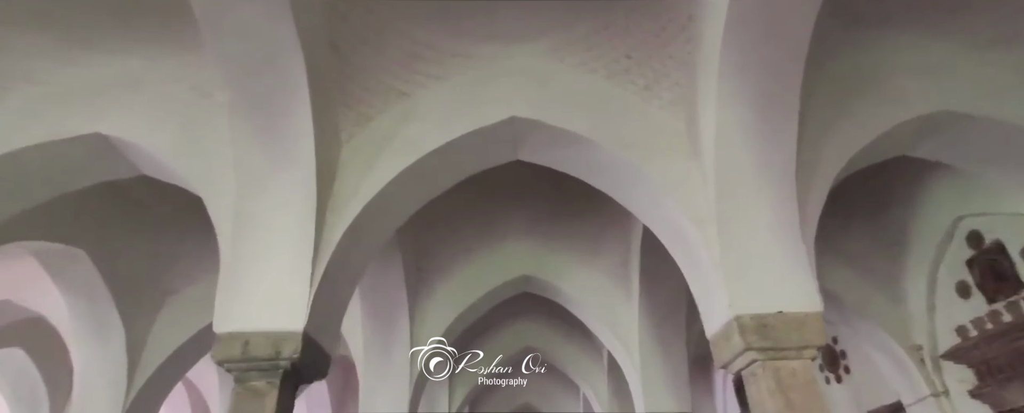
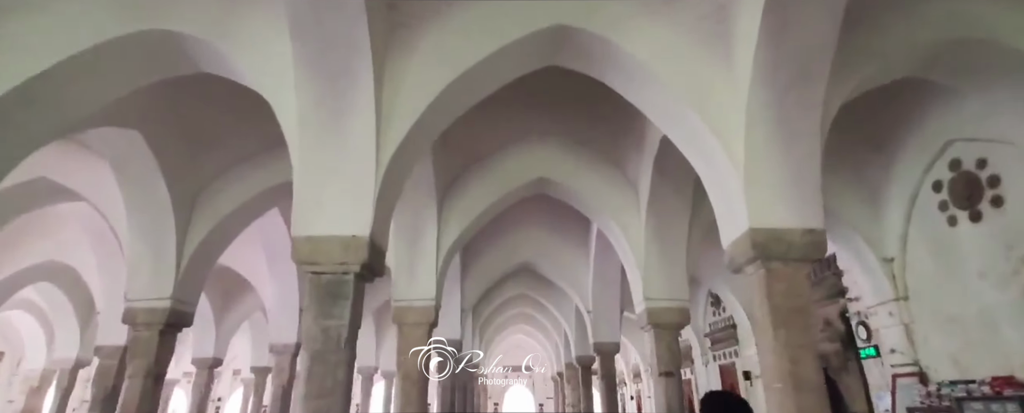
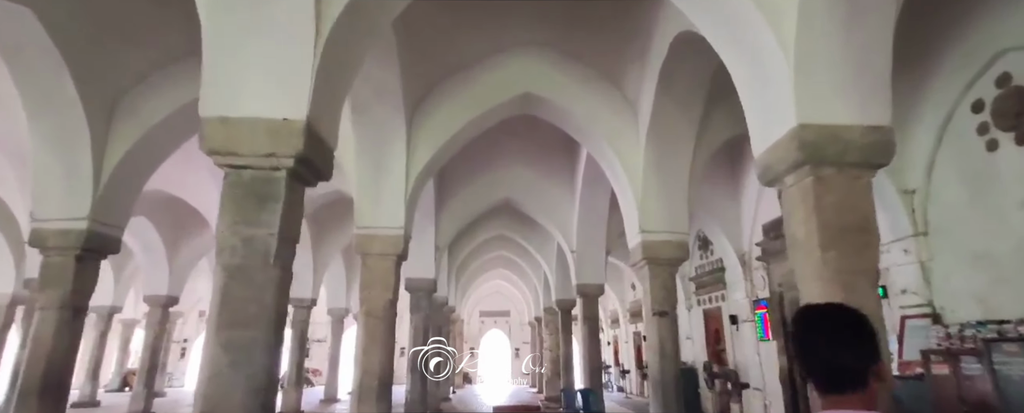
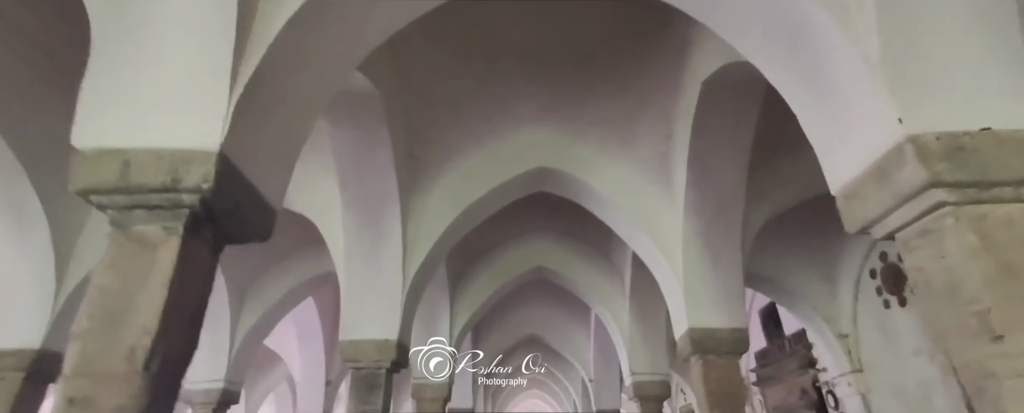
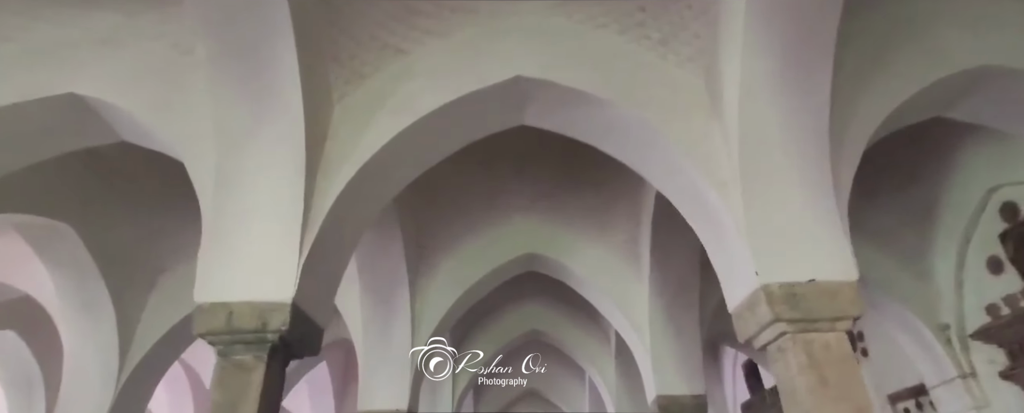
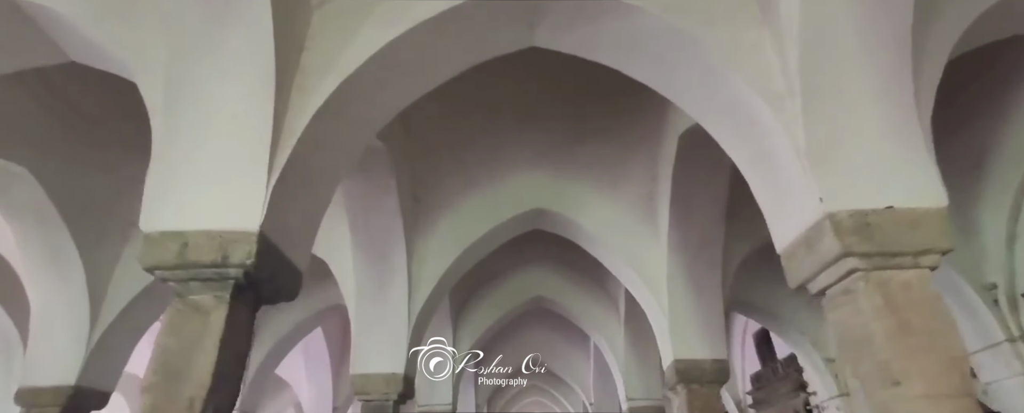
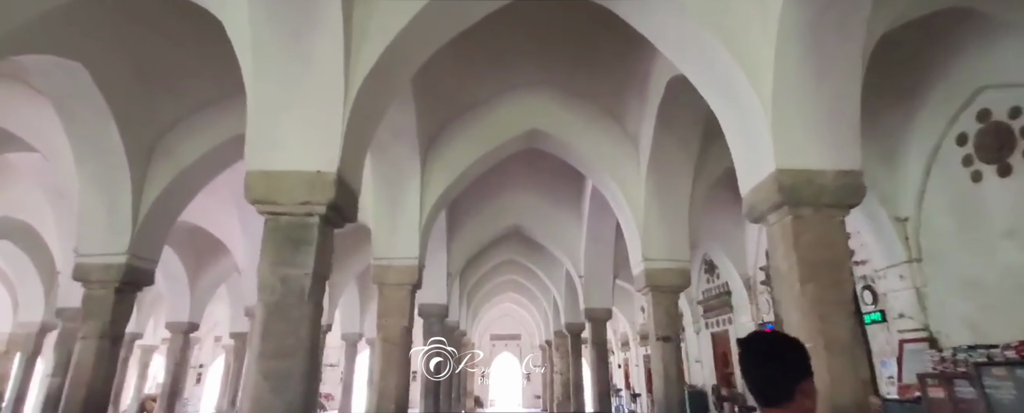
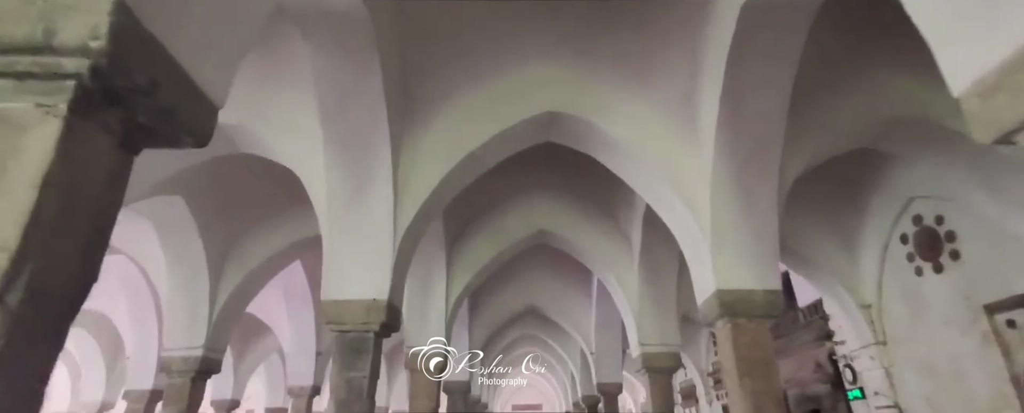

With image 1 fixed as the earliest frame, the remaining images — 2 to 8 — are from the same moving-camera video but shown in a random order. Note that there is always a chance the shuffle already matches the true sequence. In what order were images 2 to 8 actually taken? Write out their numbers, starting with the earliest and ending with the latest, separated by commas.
5, 6, 4, 8, 2, 7, 3
